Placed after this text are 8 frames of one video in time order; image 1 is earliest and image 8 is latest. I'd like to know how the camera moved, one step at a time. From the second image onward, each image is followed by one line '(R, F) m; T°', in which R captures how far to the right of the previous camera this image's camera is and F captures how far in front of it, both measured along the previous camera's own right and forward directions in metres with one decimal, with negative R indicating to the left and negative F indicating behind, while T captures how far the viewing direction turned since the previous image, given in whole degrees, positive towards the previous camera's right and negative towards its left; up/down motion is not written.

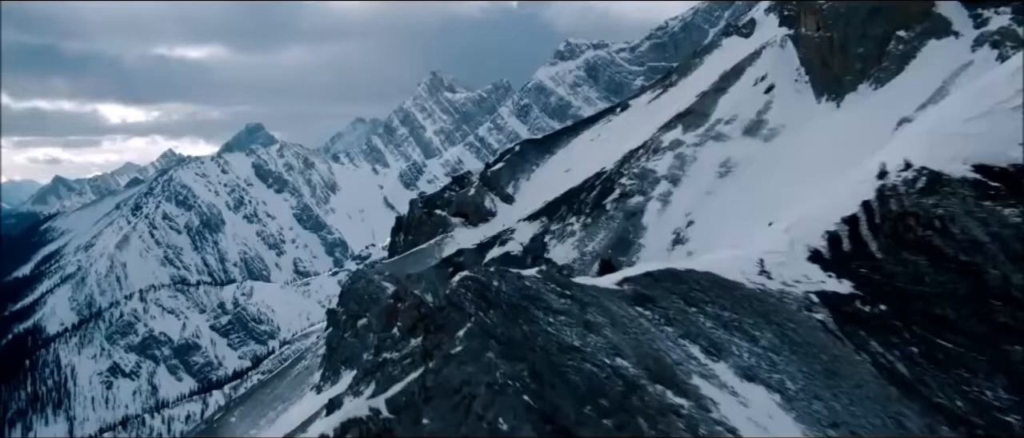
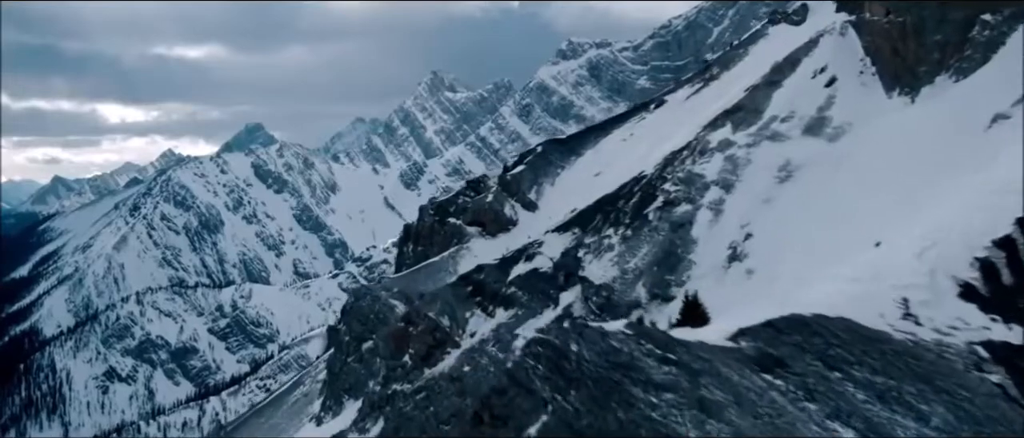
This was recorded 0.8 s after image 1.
(-3.2, +6.3) m; 0°
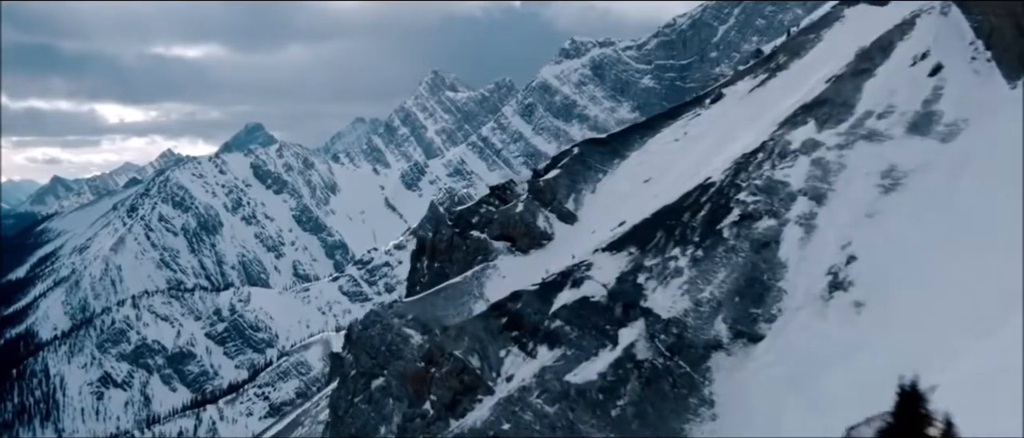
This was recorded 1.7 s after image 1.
(-4.1, +7.8) m; 0°
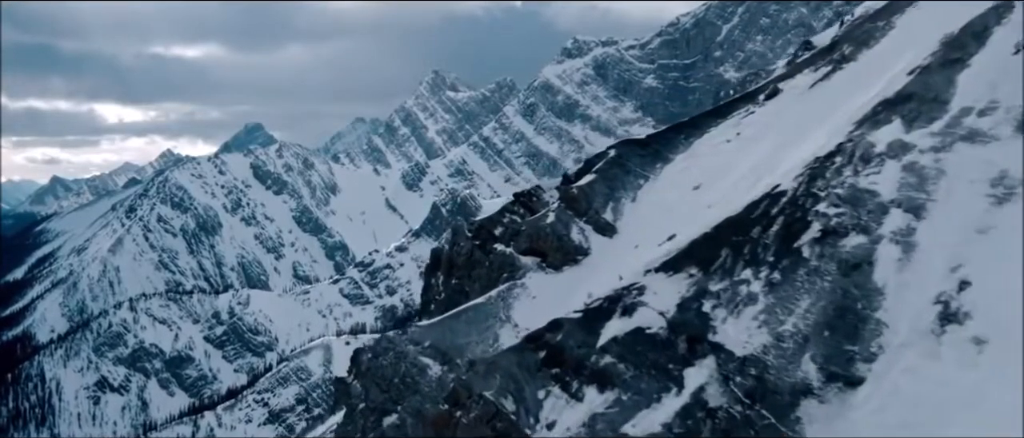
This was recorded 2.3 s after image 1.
(-3.2, +5.5) m; 0°
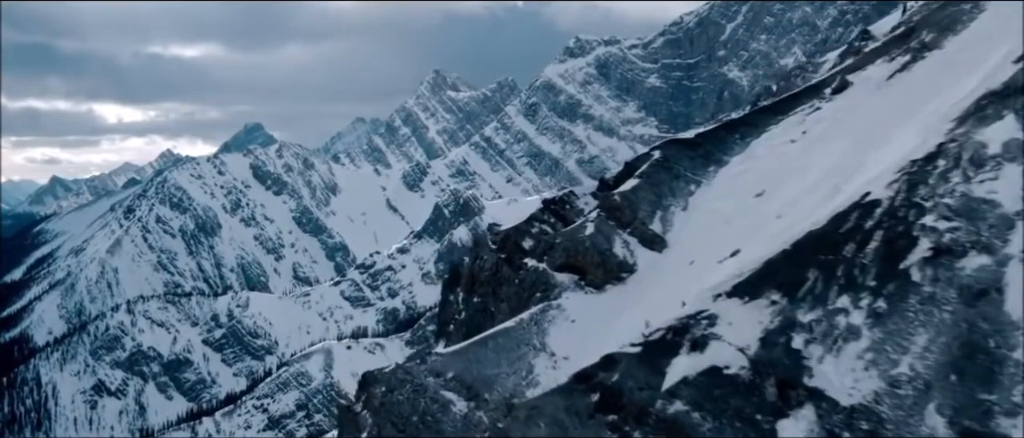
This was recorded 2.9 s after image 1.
(-3.1, +5.2) m; 0°
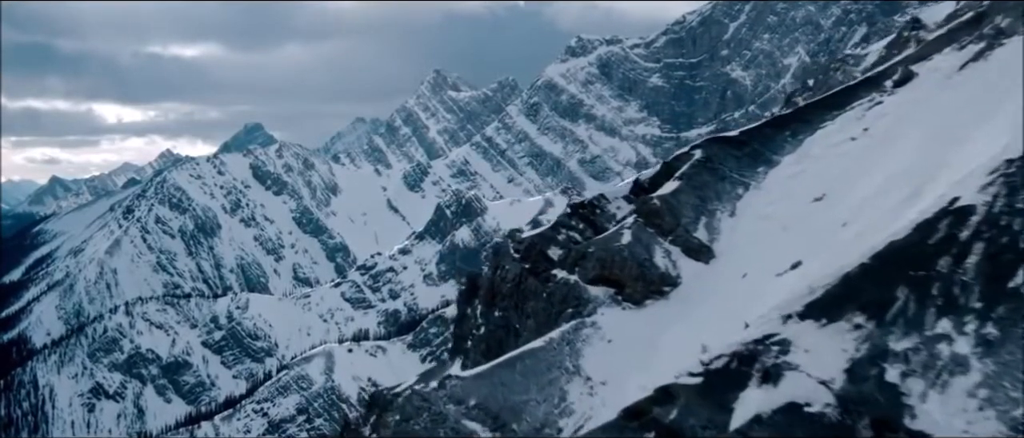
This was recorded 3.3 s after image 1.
(-2.3, +3.7) m; 0°
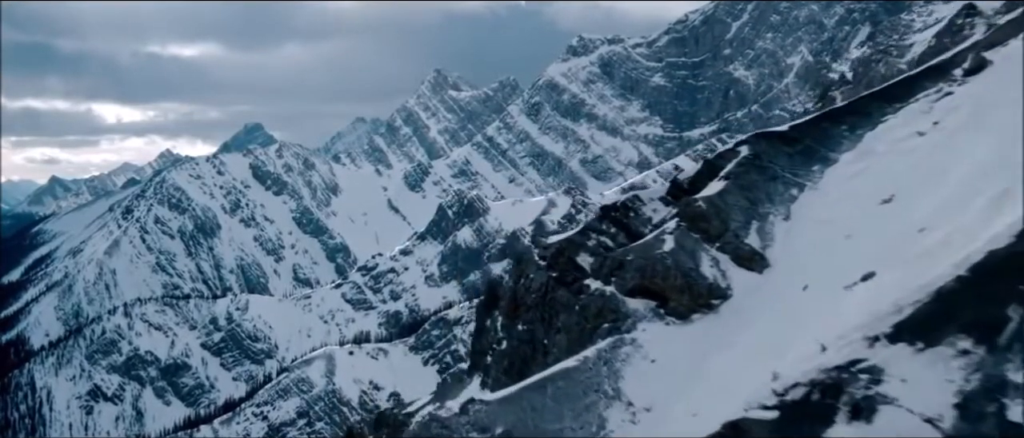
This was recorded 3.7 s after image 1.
(-2.2, +3.4) m; 0°
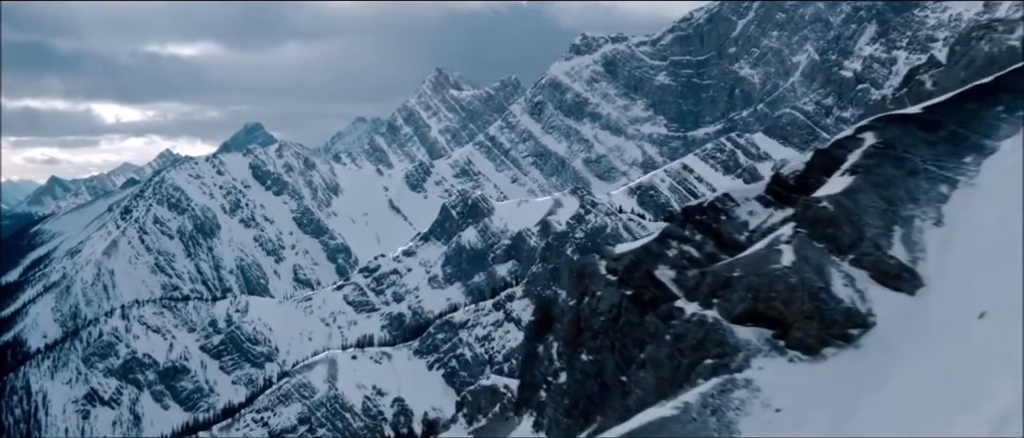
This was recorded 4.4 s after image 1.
(-4.4, +6.3) m; 0°
